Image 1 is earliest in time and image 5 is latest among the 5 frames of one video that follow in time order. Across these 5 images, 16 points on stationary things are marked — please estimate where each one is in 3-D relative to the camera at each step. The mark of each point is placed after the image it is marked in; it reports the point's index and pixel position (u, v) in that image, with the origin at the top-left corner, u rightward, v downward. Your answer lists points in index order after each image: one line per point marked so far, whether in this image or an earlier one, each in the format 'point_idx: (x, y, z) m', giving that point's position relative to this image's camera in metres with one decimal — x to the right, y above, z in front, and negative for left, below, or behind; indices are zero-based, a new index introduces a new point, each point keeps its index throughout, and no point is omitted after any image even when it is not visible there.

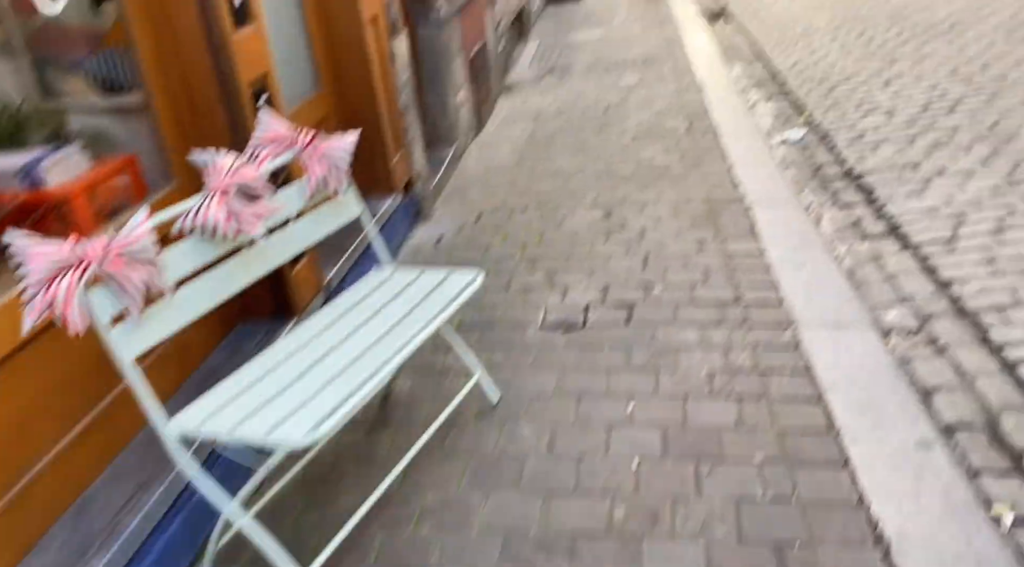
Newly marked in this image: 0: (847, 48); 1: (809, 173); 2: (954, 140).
0: (+2.5, +1.7, +6.5) m
1: (+1.4, +0.5, +4.3) m
2: (+2.1, +0.7, +4.2) m
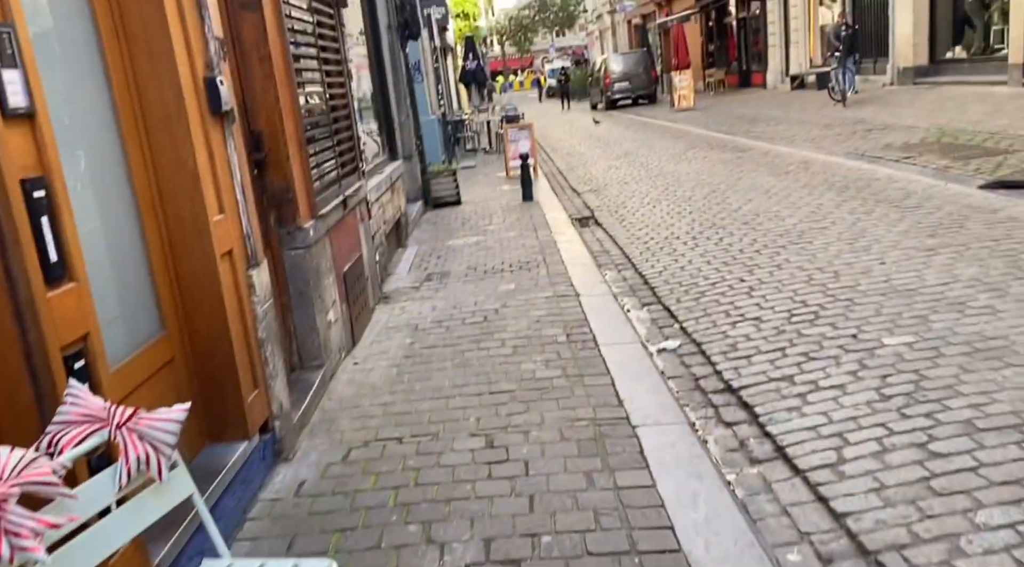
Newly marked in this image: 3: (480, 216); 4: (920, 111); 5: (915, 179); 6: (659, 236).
0: (+1.5, +0.2, +6.8) m
1: (+0.8, -0.5, +4.2) m
2: (+1.5, -0.3, +4.3) m
3: (-0.3, +0.8, +10.3) m
4: (+6.3, +2.6, +13.8) m
5: (+3.8, +1.0, +8.4) m
6: (+1.3, +0.4, +7.8) m
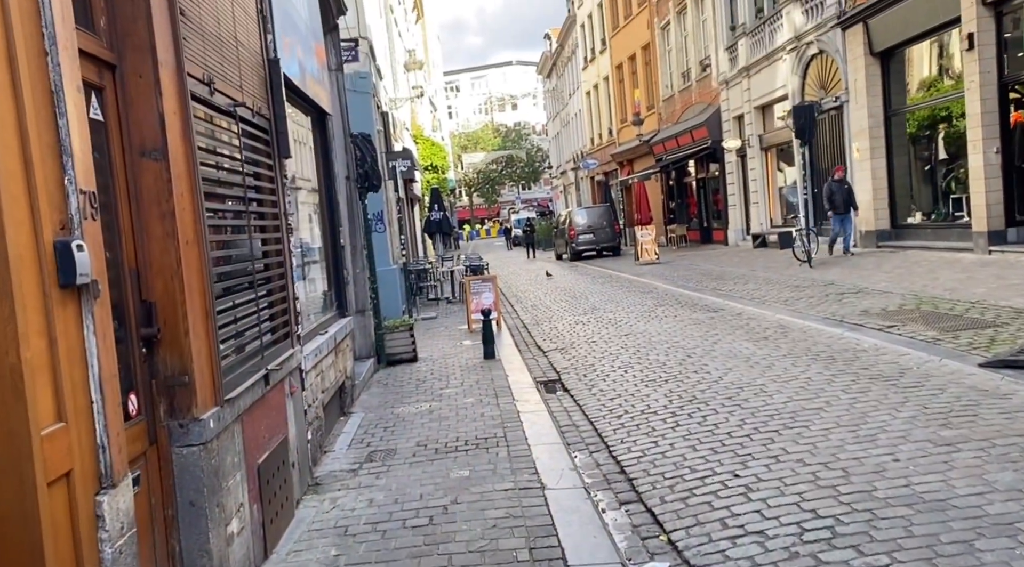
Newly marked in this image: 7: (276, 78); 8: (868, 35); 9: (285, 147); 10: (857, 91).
0: (+1.2, -1.0, +5.9) m
1: (+0.6, -1.3, +3.3) m
2: (+1.3, -1.2, +3.4) m
3: (-0.8, -1.0, +9.4) m
4: (+5.7, +0.1, +13.5) m
5: (+3.4, -0.6, +7.7) m
6: (+0.9, -1.0, +7.0) m
7: (-1.5, +1.3, +5.7) m
8: (+7.2, +5.0, +18.1) m
9: (-1.5, +0.9, +5.8) m
10: (+7.1, +4.0, +18.5) m
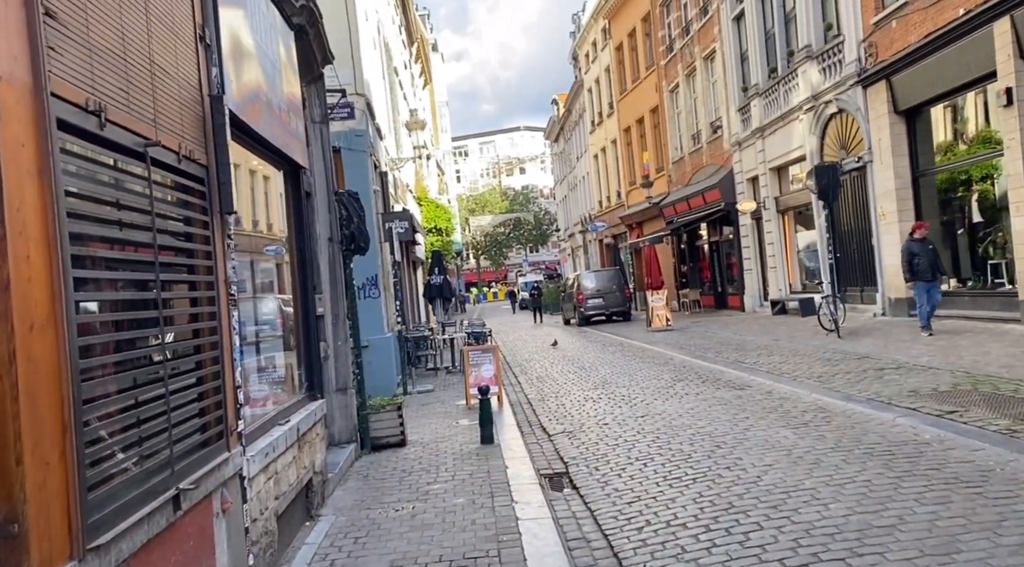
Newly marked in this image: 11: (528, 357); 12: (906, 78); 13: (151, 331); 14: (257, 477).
0: (+1.2, -1.5, +4.7) m
1: (+0.6, -1.6, +2.0) m
2: (+1.2, -1.4, +2.2) m
3: (-0.8, -1.7, +8.2) m
4: (+5.7, -0.9, +12.2) m
5: (+3.4, -1.2, +6.5) m
6: (+0.9, -1.5, +5.8) m
7: (-1.5, +0.9, +4.7) m
8: (+7.3, +3.7, +17.2) m
9: (-1.5, +0.4, +4.7) m
10: (+7.2, +2.6, +17.6) m
11: (+0.4, -1.6, +19.2) m
12: (+7.3, +3.8, +16.6) m
13: (-1.5, -0.2, +3.7) m
14: (-1.4, -1.1, +5.0) m
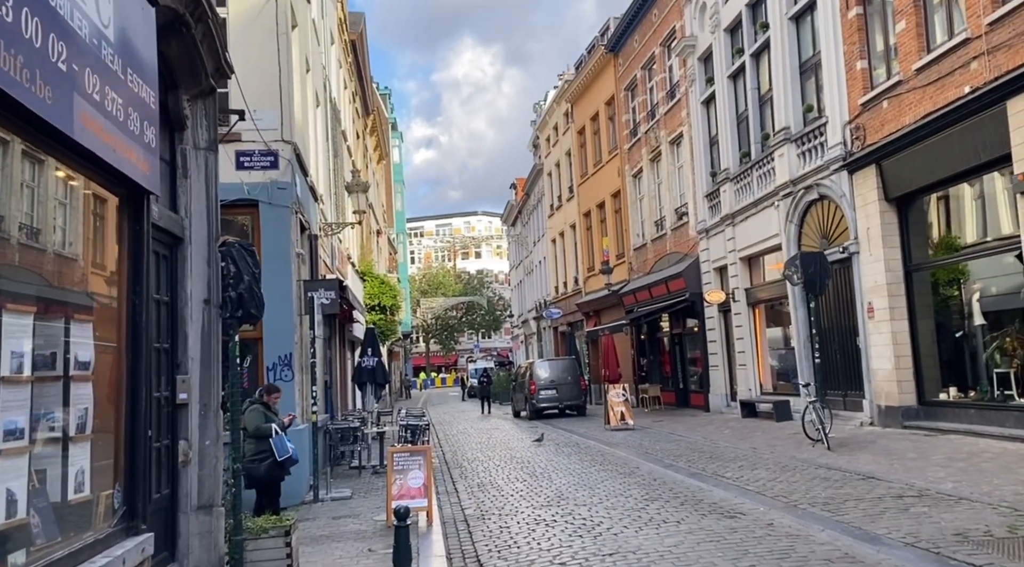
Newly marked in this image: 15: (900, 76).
0: (+0.8, -1.8, +2.4) m
1: (+0.4, -1.6, -0.3) m
2: (+1.0, -1.5, -0.1) m
3: (-1.3, -2.2, +5.8) m
4: (+5.0, -2.2, +10.2) m
5: (+3.0, -1.8, +4.4) m
6: (+0.5, -1.9, +3.5) m
7: (-1.8, +0.7, +2.5) m
8: (+6.5, +1.9, +15.7) m
9: (-1.7, +0.3, +2.5) m
10: (+6.4, +0.8, +15.9) m
11: (-0.8, -3.2, +16.8) m
12: (+6.5, +2.0, +15.1) m
13: (-1.7, -0.3, +1.5) m
14: (-1.8, -1.3, +2.6) m
15: (+6.4, +3.4, +14.8) m
